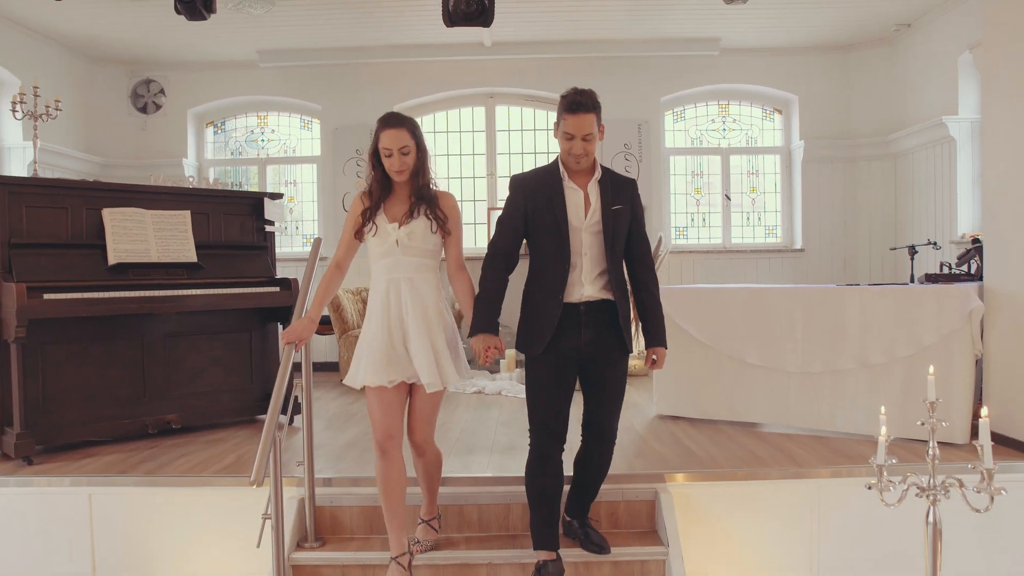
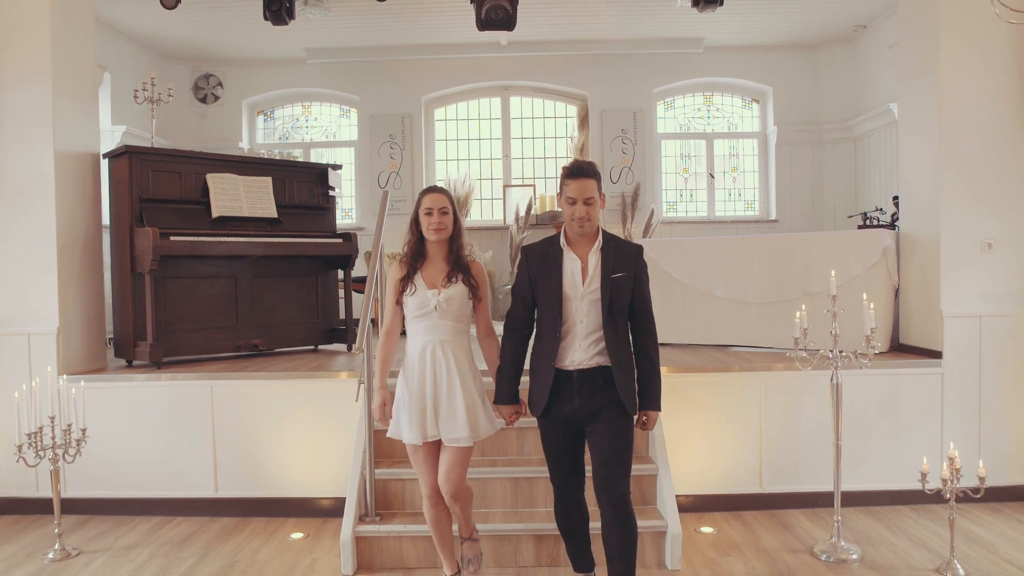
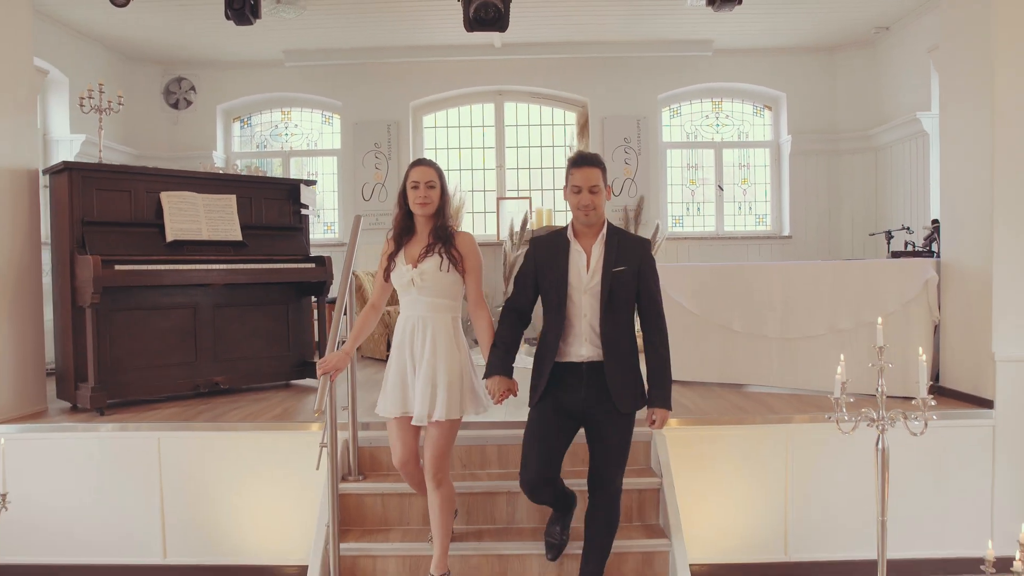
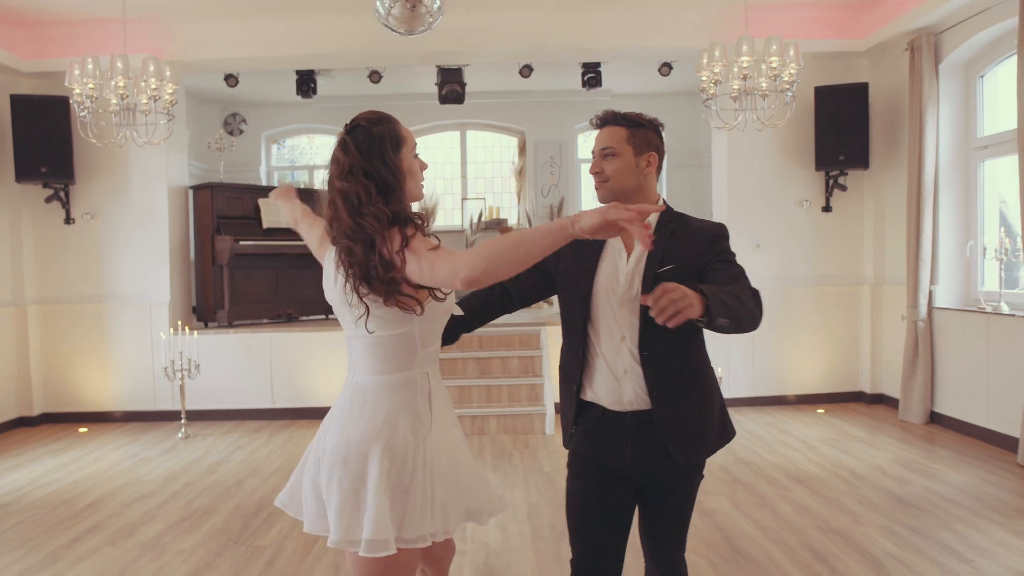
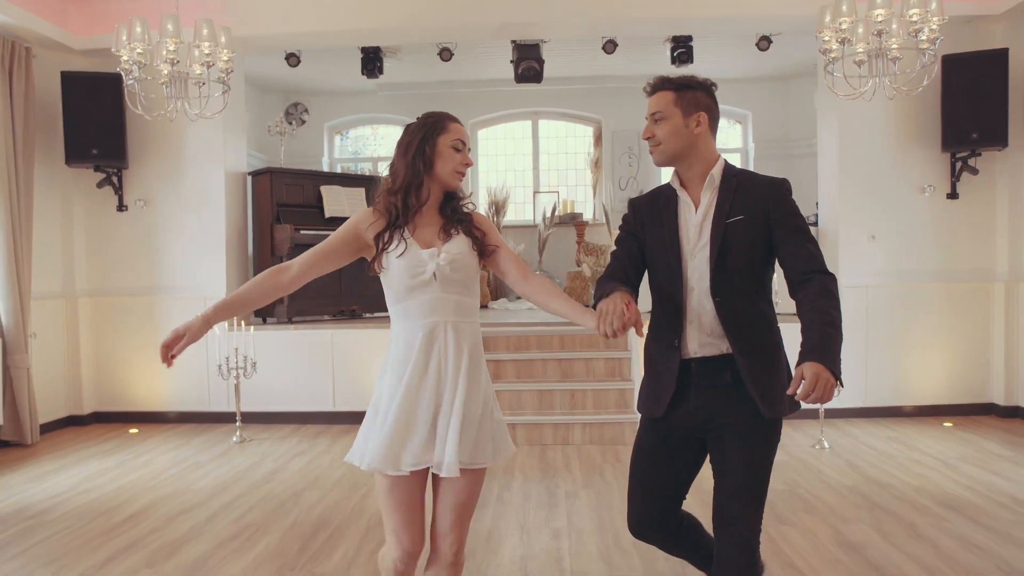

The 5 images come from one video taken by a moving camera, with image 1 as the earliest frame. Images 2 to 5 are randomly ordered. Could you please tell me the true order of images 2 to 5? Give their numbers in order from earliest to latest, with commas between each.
3, 2, 5, 4
